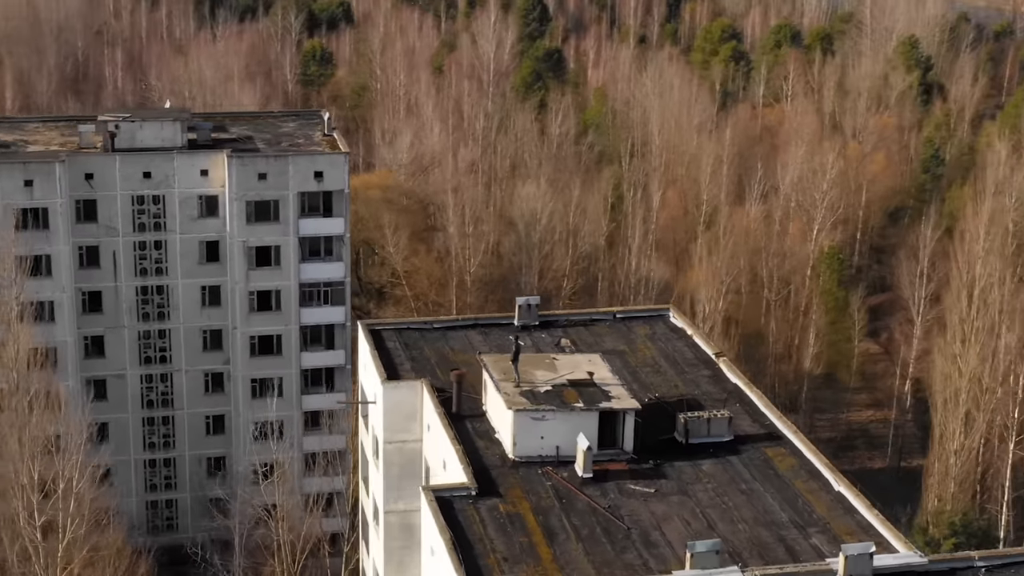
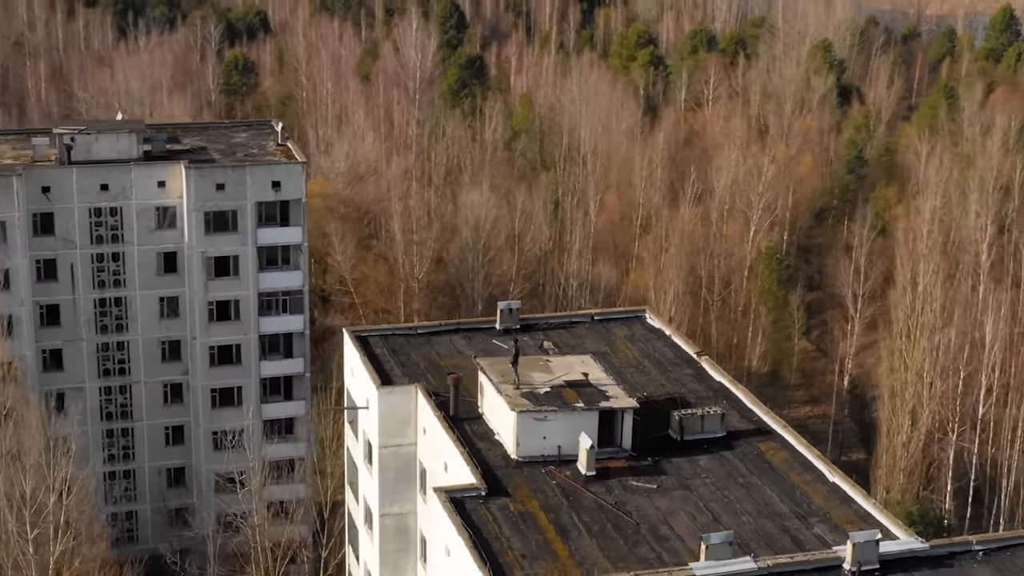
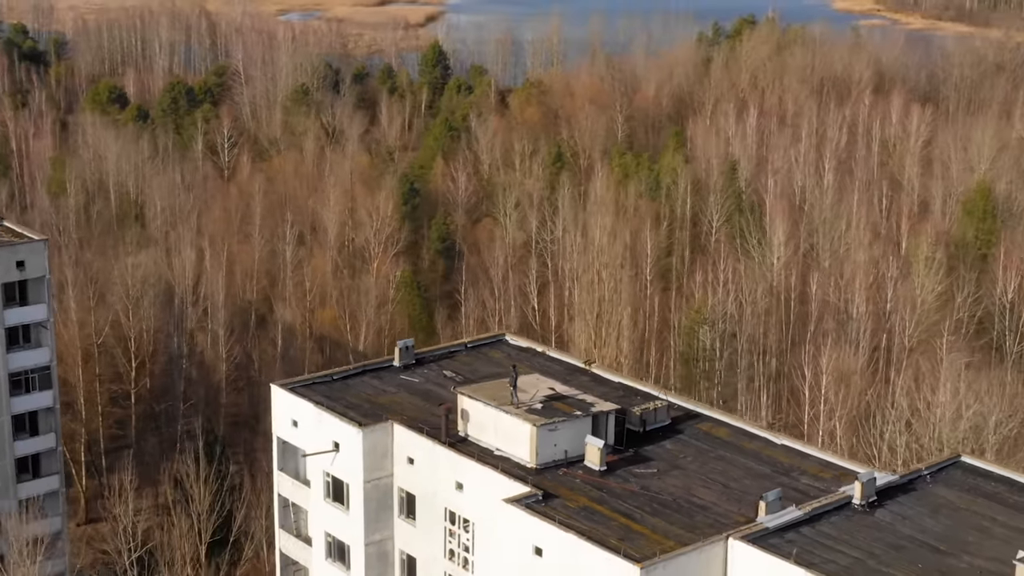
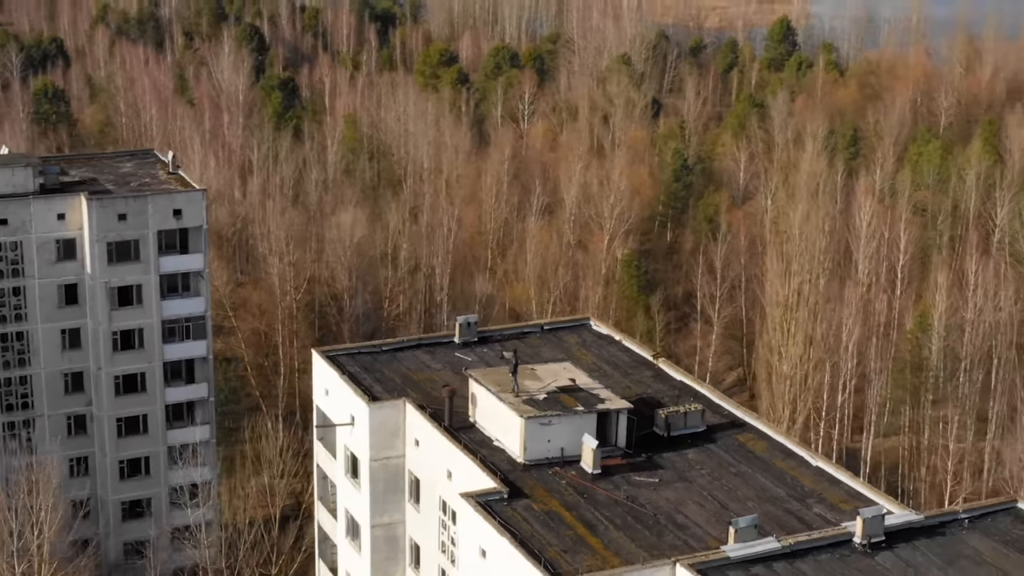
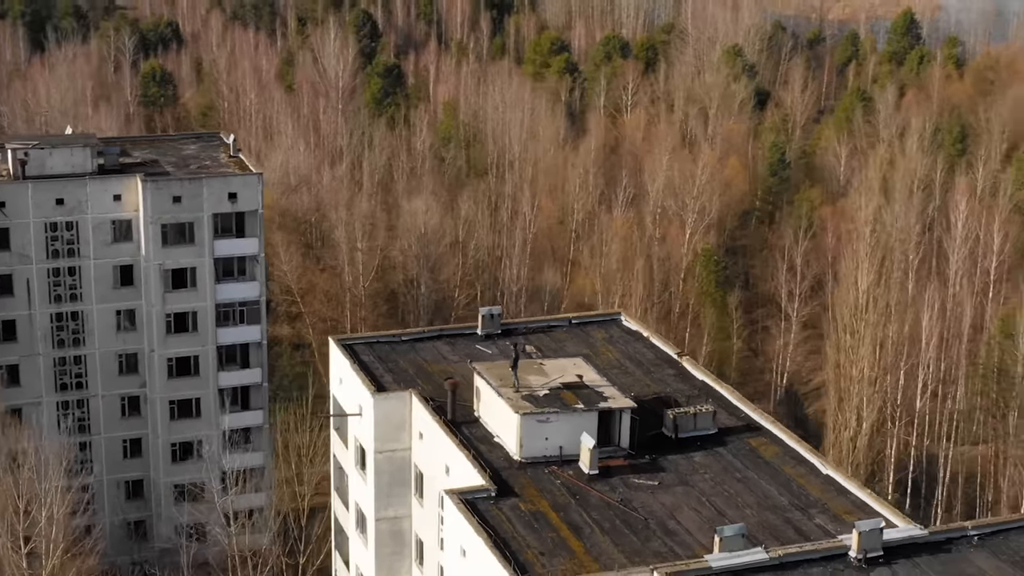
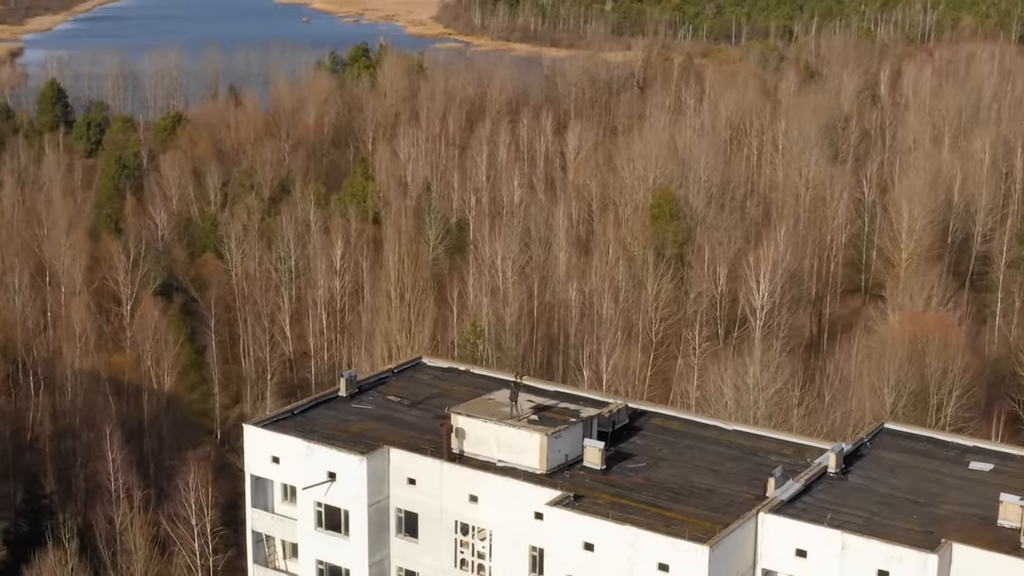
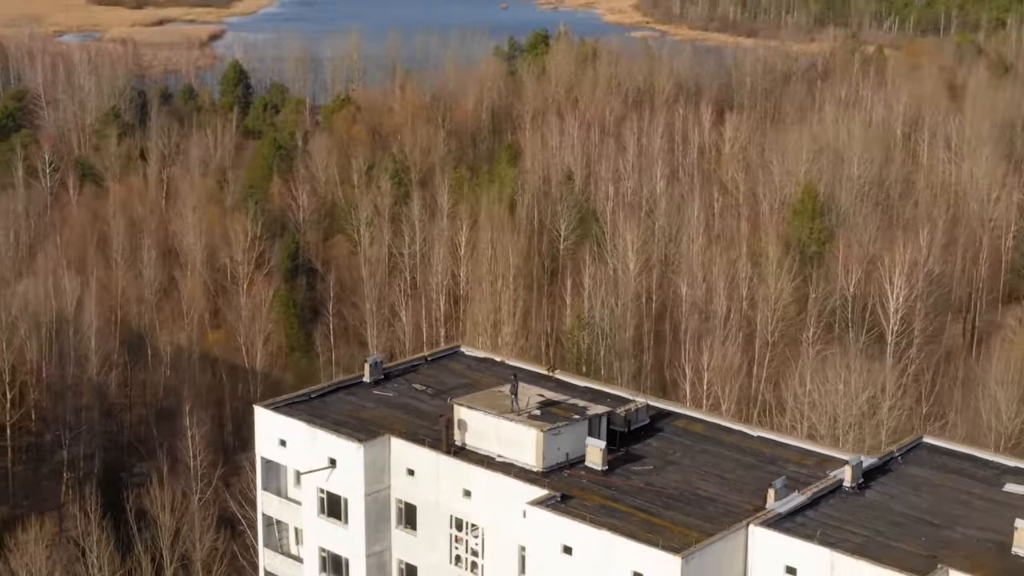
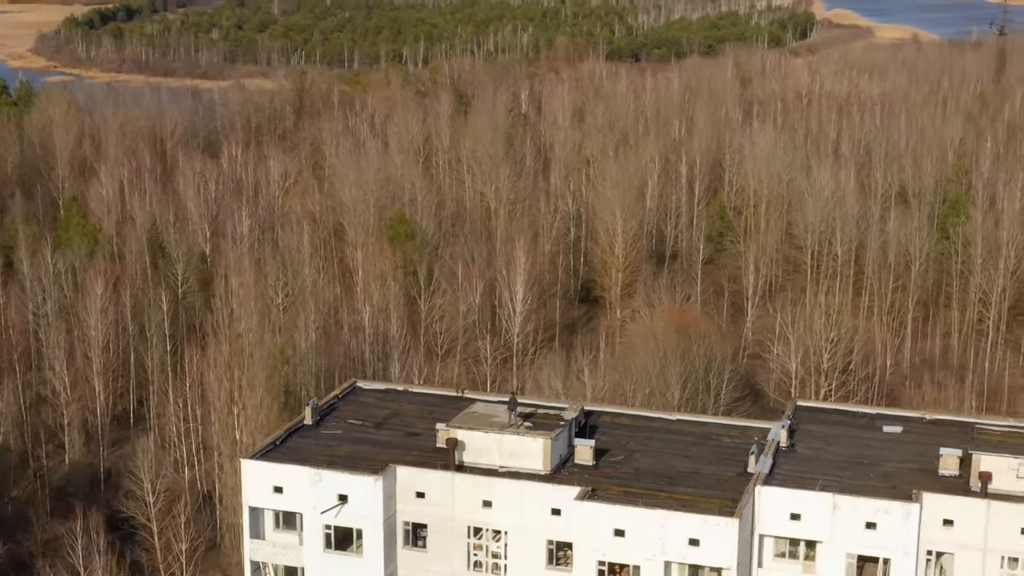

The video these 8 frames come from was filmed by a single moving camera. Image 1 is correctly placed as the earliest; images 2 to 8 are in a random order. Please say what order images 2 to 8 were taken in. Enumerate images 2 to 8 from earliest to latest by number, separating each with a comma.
2, 5, 4, 3, 7, 6, 8
